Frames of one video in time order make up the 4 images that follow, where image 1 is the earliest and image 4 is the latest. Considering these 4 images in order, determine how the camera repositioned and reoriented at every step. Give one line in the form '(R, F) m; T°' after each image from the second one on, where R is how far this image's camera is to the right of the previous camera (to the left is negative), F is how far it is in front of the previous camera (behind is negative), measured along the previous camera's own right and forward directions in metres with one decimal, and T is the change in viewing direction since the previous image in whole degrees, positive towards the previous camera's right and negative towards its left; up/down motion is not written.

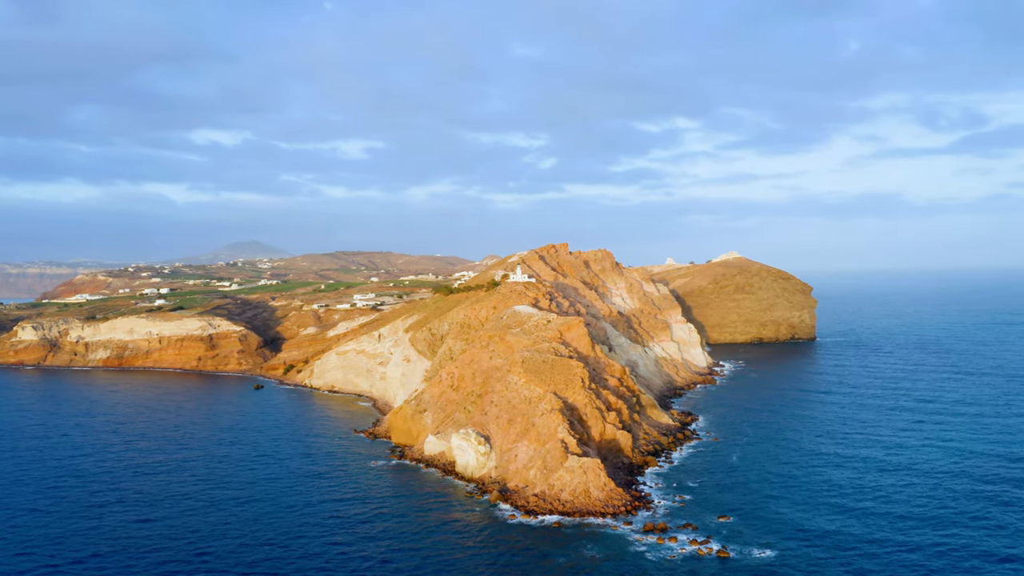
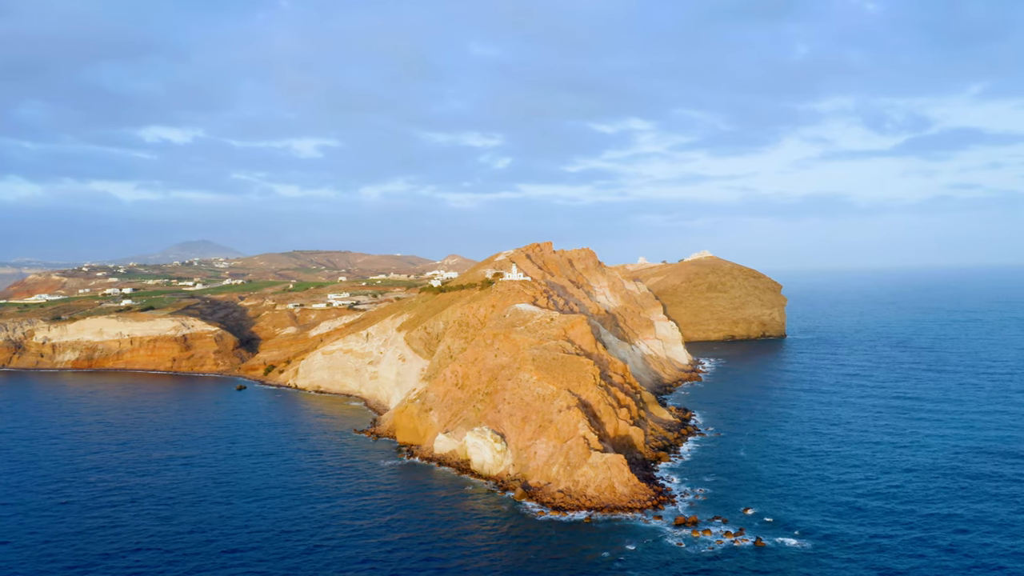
(-2.9, 0.0) m; +2°
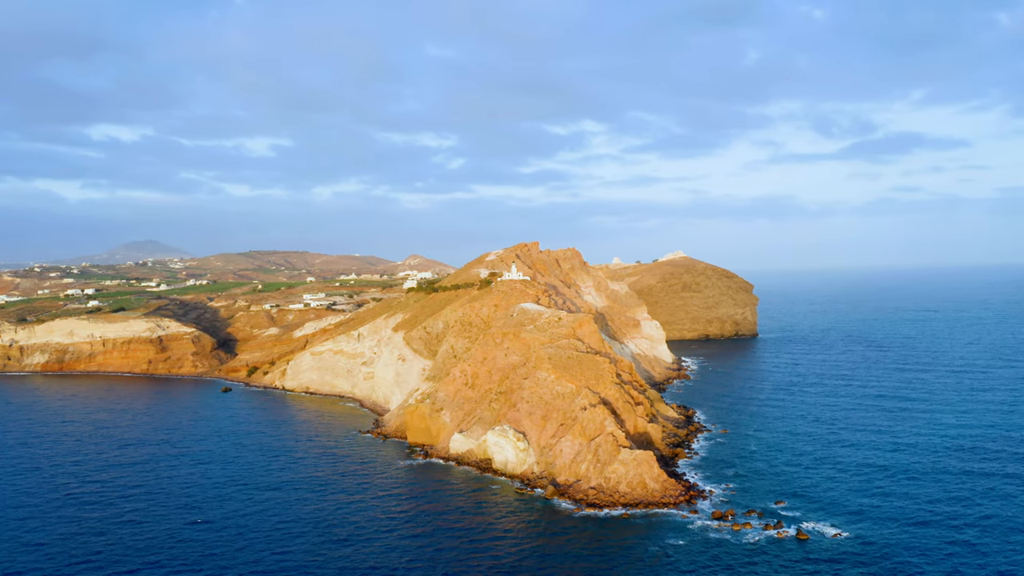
(-3.2, 0.0) m; +2°
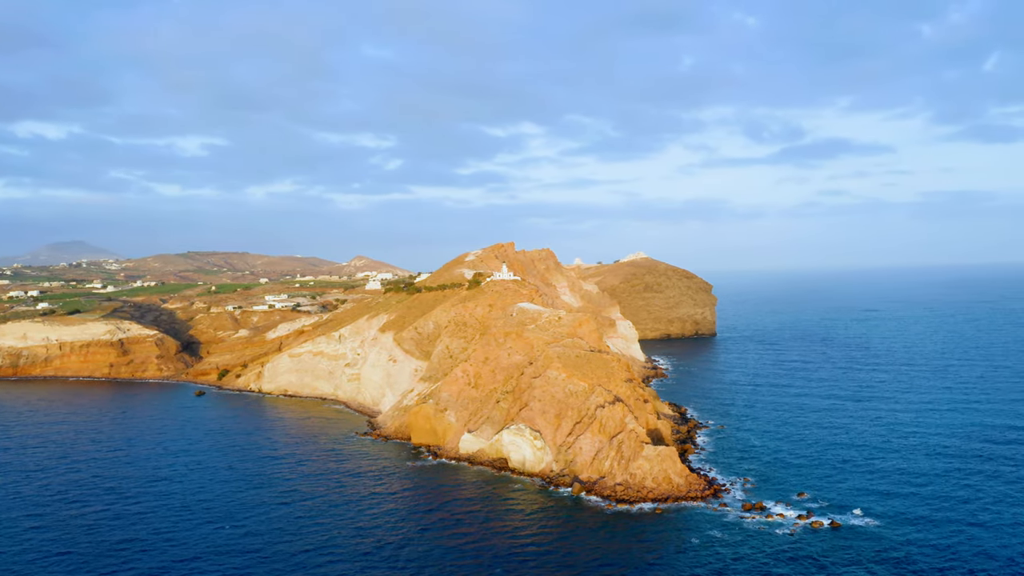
(-3.7, -0.2) m; +4°
